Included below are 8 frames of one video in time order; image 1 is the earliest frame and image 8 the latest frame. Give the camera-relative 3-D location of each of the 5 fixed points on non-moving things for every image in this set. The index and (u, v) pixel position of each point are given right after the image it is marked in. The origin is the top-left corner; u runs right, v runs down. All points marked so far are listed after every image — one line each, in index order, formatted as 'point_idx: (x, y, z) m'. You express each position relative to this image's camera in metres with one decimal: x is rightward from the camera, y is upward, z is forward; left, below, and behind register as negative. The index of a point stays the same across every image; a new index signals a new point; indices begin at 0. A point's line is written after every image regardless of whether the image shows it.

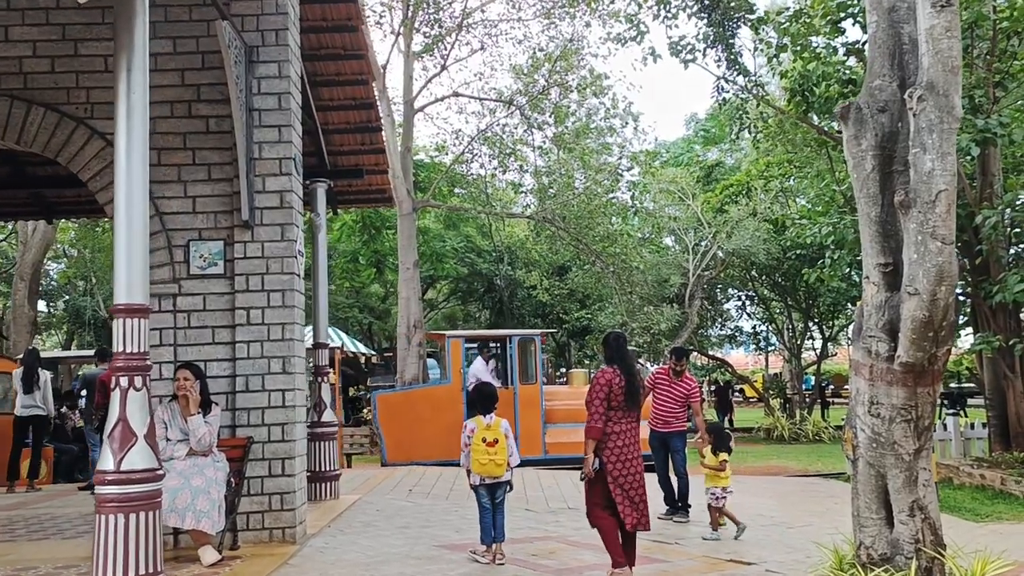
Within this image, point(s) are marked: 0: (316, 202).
0: (-2.0, +0.9, +9.5) m
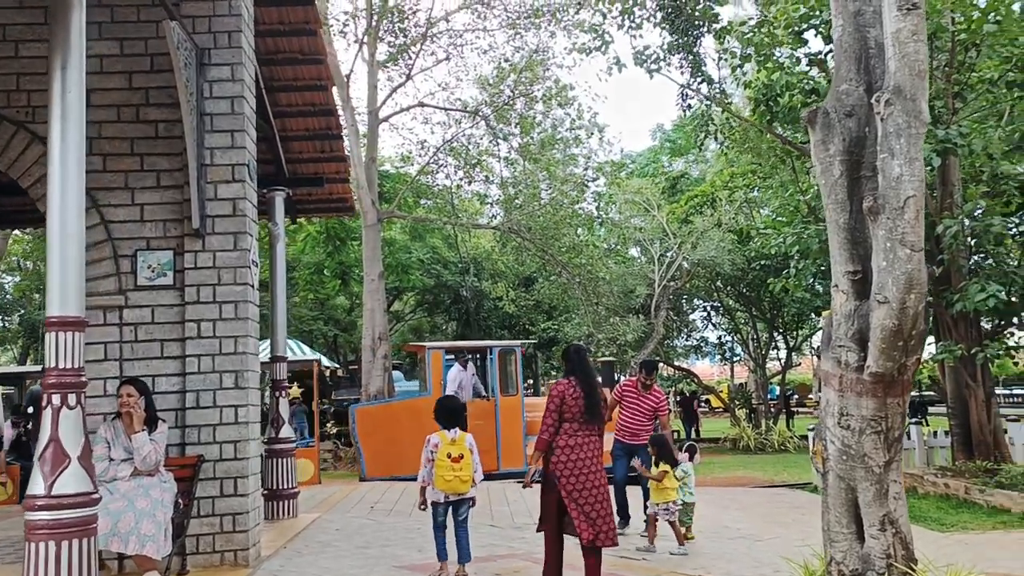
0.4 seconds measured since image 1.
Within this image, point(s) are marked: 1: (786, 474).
0: (-2.4, +0.8, +9.3) m
1: (+5.1, -3.5, +17.5) m
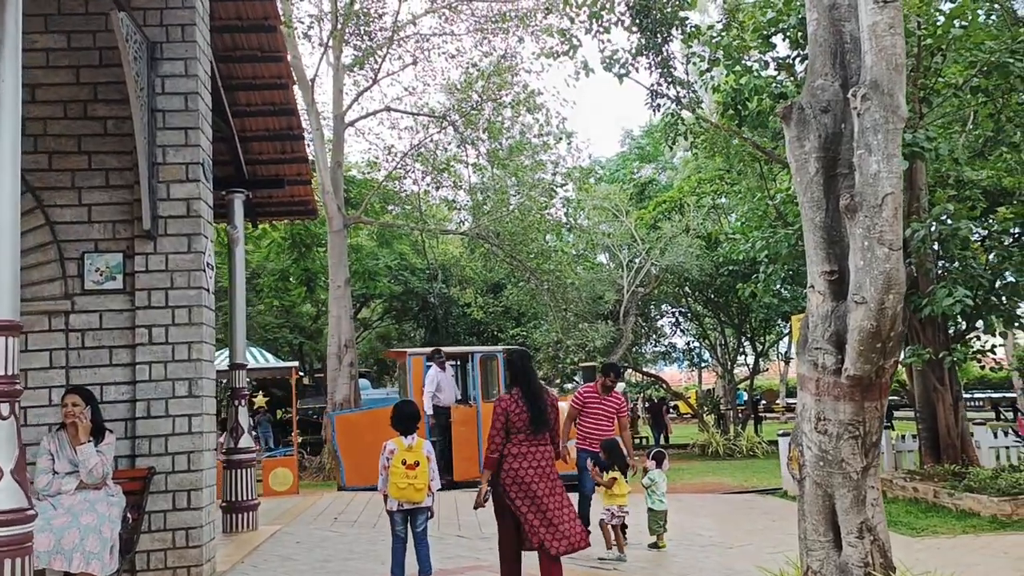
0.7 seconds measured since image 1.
0: (-2.7, +0.7, +9.0) m
1: (+4.5, -3.6, +17.4) m
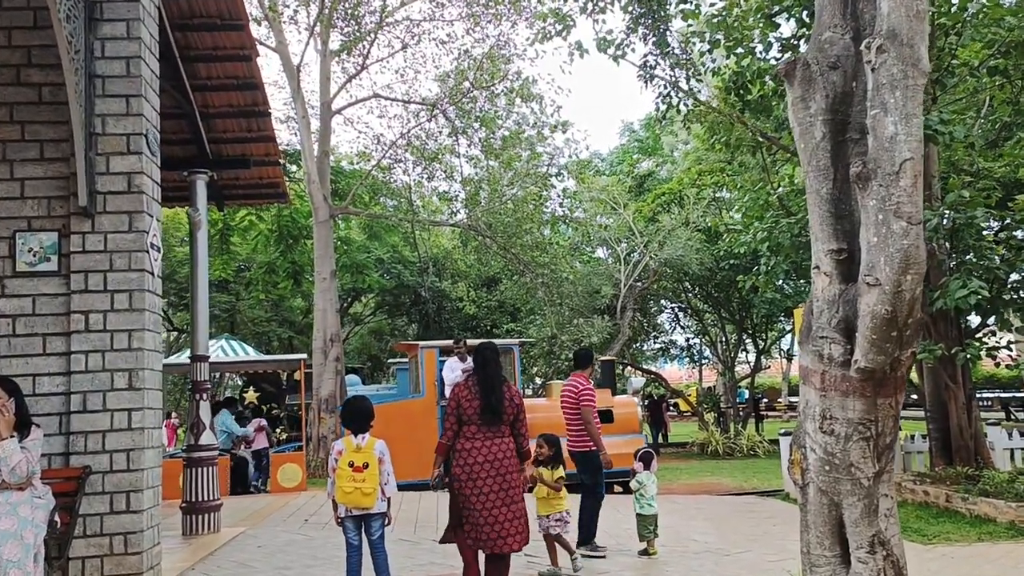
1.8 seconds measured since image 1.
0: (-2.8, +0.8, +8.4) m
1: (+4.4, -3.4, +16.8) m
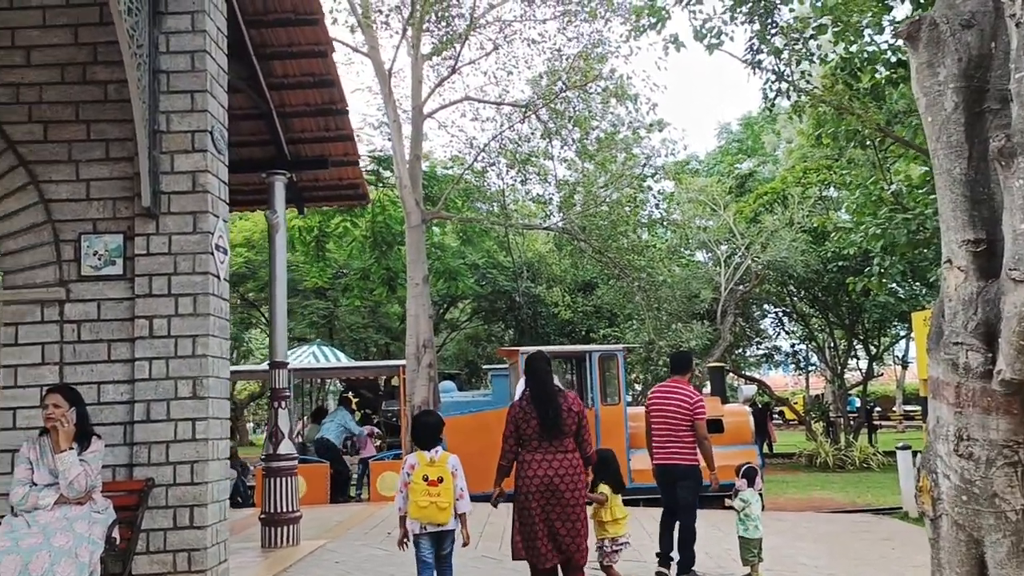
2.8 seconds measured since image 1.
0: (-2.1, +0.8, +8.2) m
1: (+6.0, -3.5, +15.8) m
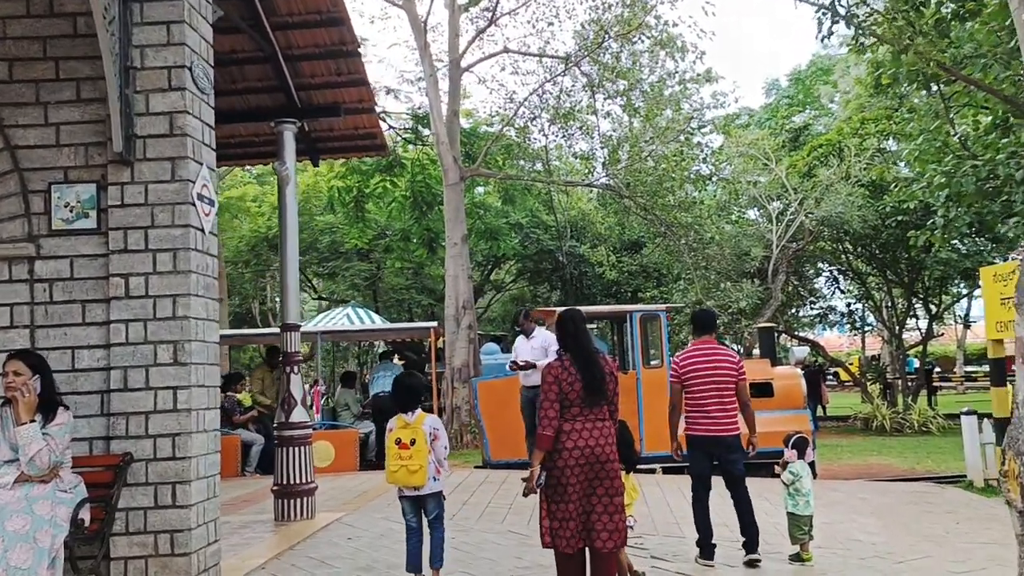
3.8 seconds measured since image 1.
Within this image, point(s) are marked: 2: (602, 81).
0: (-1.9, +1.1, +7.6) m
1: (+6.6, -2.8, +14.9) m
2: (+1.7, +4.1, +18.4) m
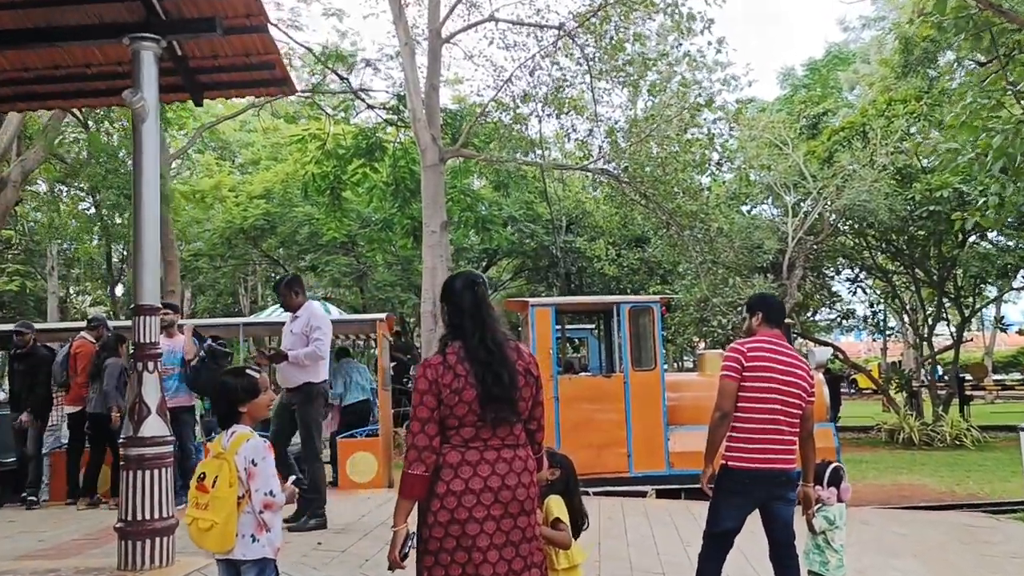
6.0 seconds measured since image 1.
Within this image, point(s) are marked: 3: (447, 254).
0: (-2.3, +1.3, +5.7) m
1: (+6.3, -2.7, +12.9) m
2: (+1.5, +4.2, +16.5) m
3: (-1.2, +0.6, +17.1) m
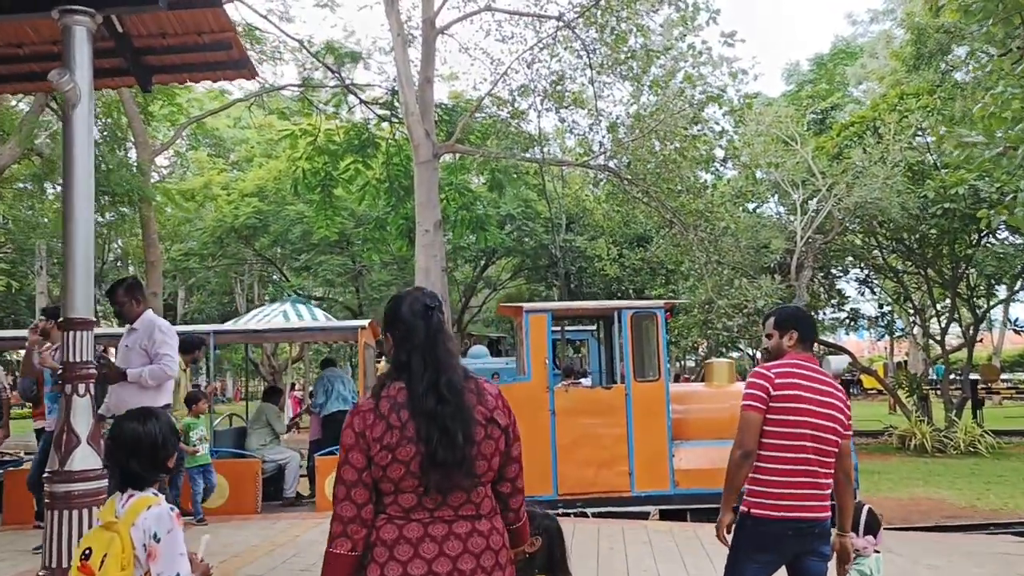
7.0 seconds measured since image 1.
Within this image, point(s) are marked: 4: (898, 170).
0: (-2.4, +1.3, +5.0) m
1: (+6.2, -2.7, +12.2) m
2: (+1.4, +4.2, +15.8) m
3: (-1.2, +0.6, +16.4) m
4: (+7.2, +2.2, +17.6) m
